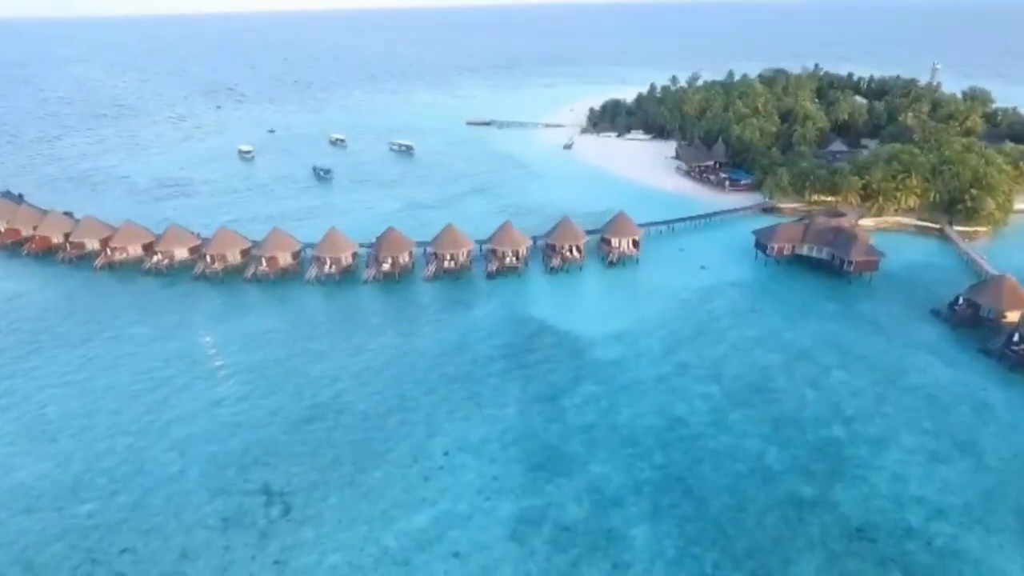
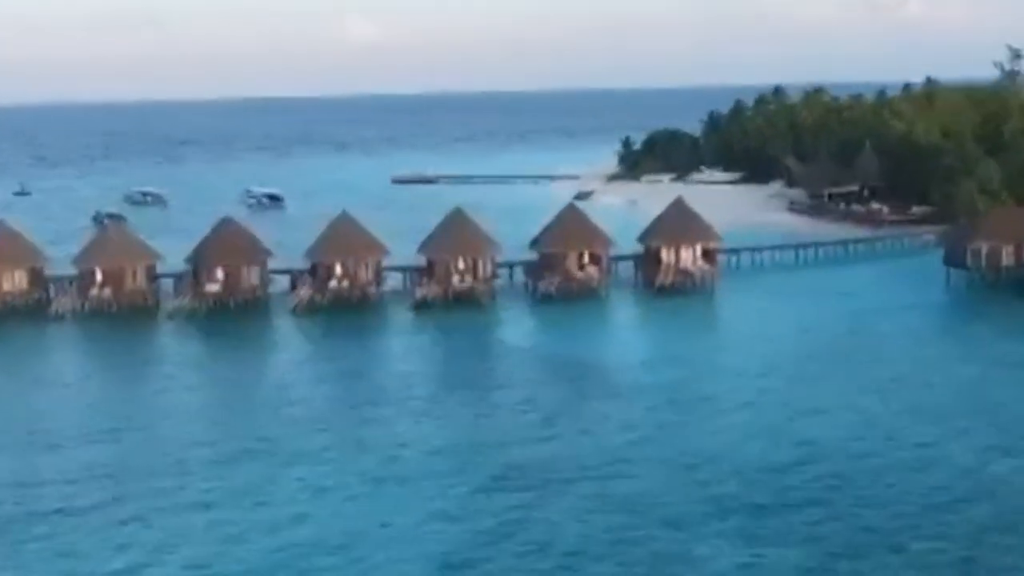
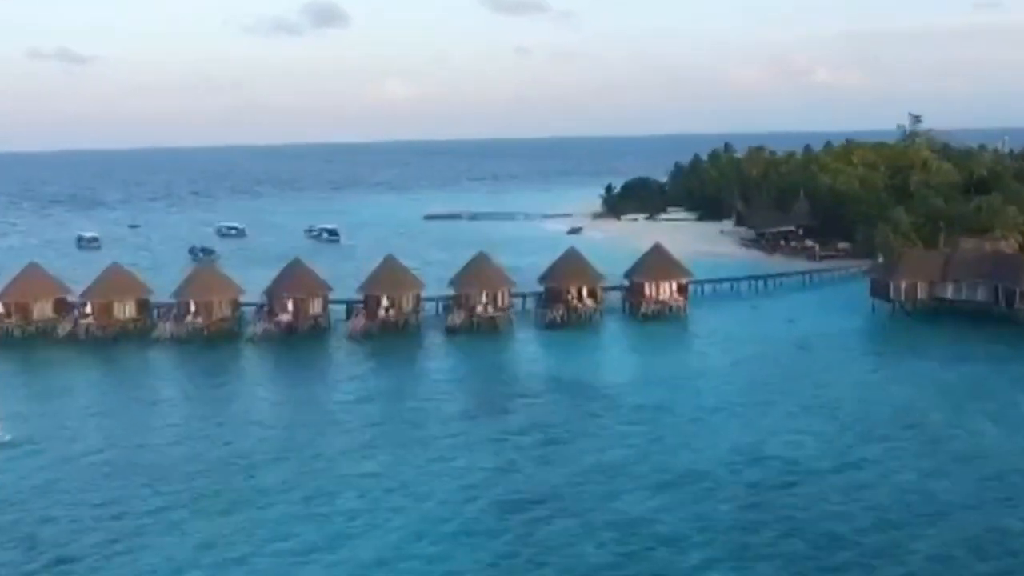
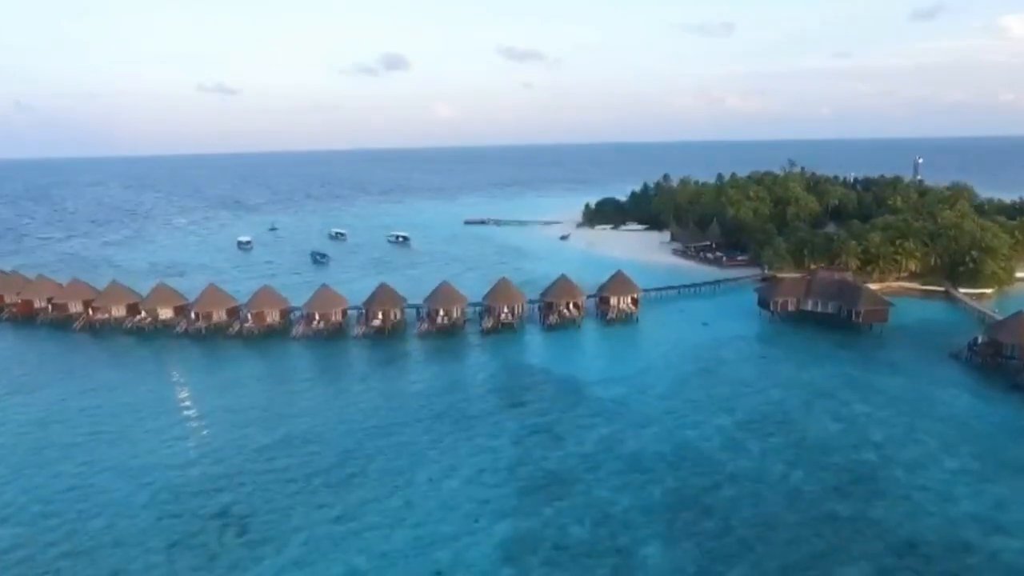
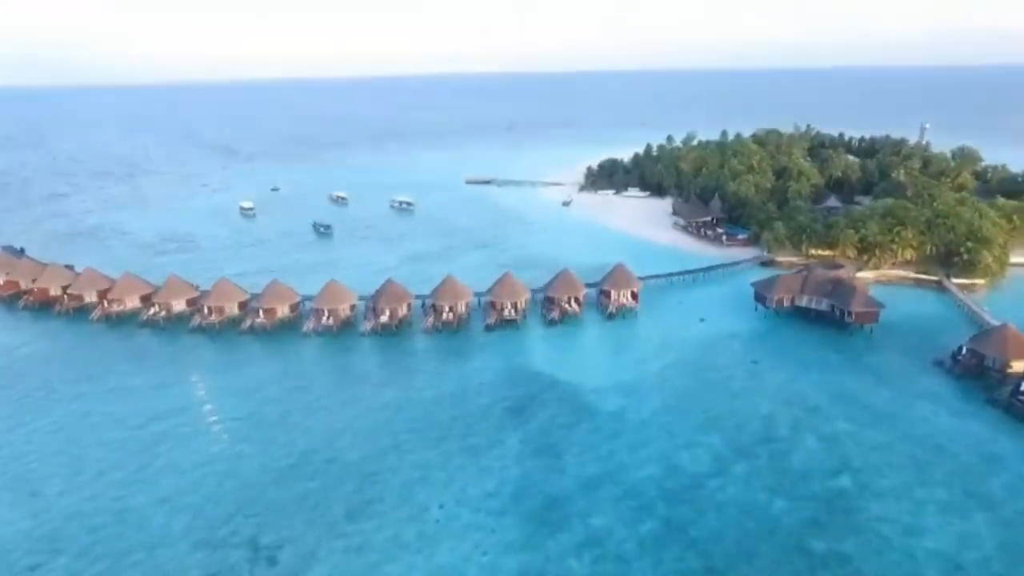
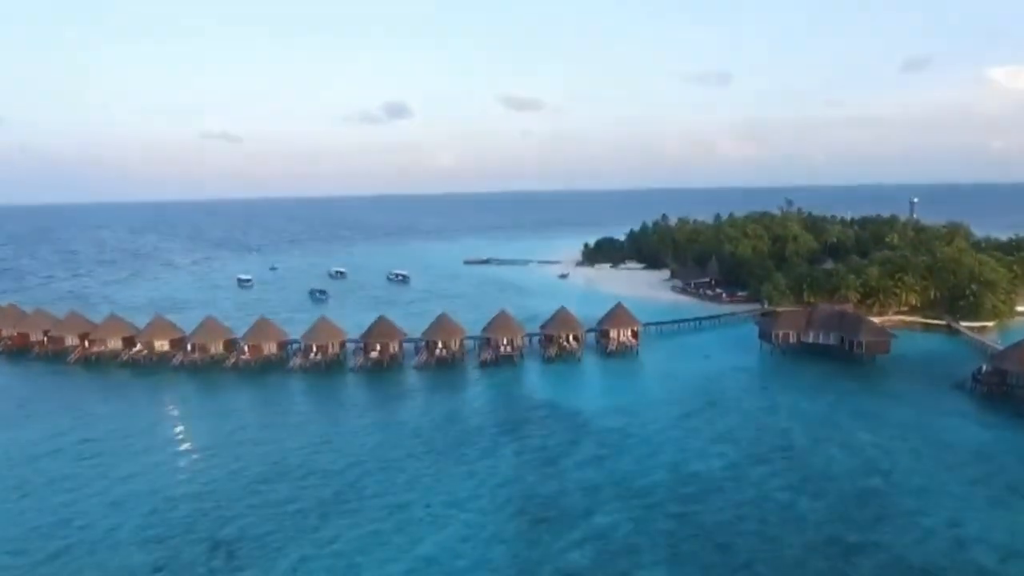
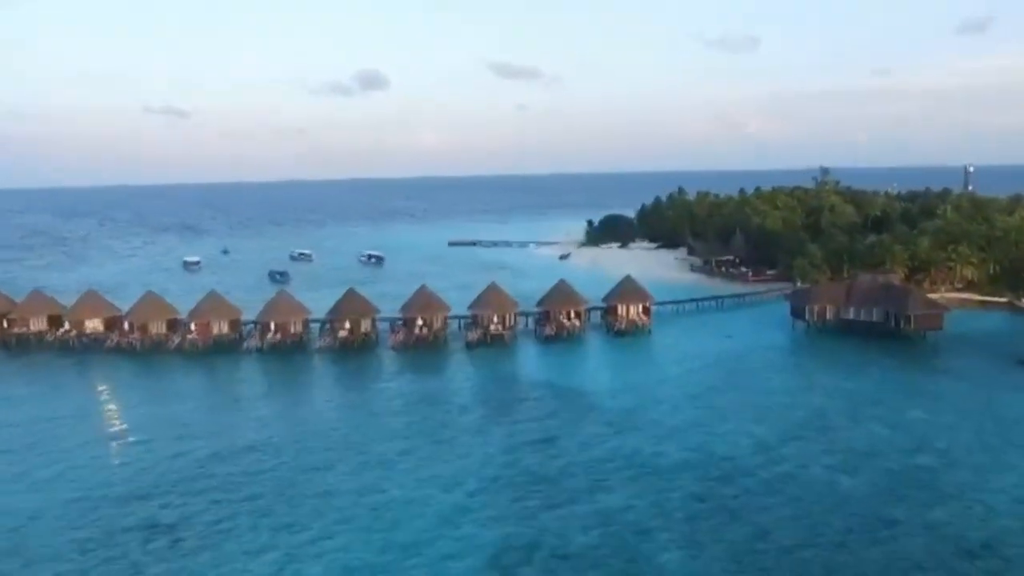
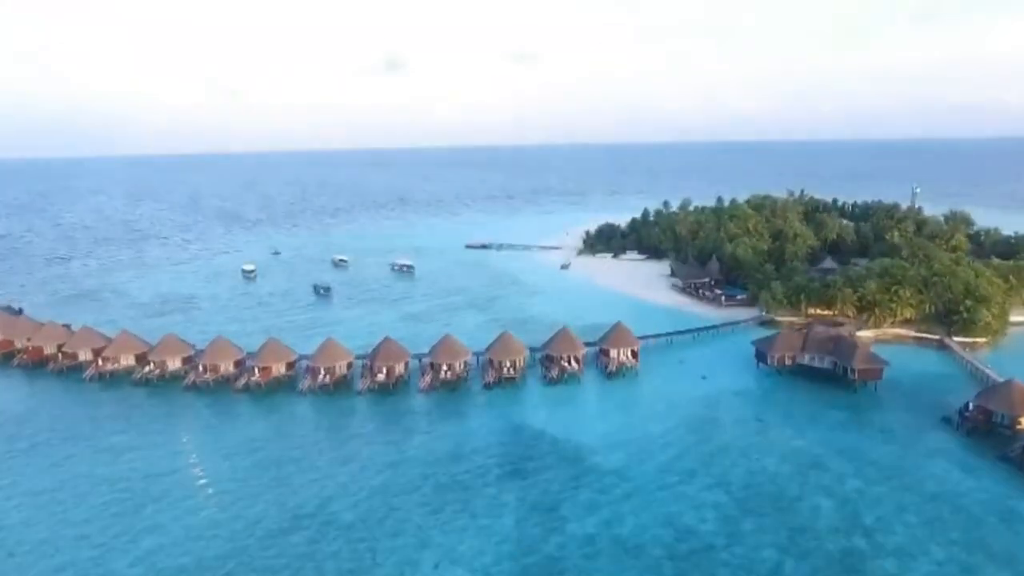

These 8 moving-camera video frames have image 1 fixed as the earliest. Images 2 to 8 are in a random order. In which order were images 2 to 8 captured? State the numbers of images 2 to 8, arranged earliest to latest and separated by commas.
5, 8, 4, 6, 7, 3, 2
